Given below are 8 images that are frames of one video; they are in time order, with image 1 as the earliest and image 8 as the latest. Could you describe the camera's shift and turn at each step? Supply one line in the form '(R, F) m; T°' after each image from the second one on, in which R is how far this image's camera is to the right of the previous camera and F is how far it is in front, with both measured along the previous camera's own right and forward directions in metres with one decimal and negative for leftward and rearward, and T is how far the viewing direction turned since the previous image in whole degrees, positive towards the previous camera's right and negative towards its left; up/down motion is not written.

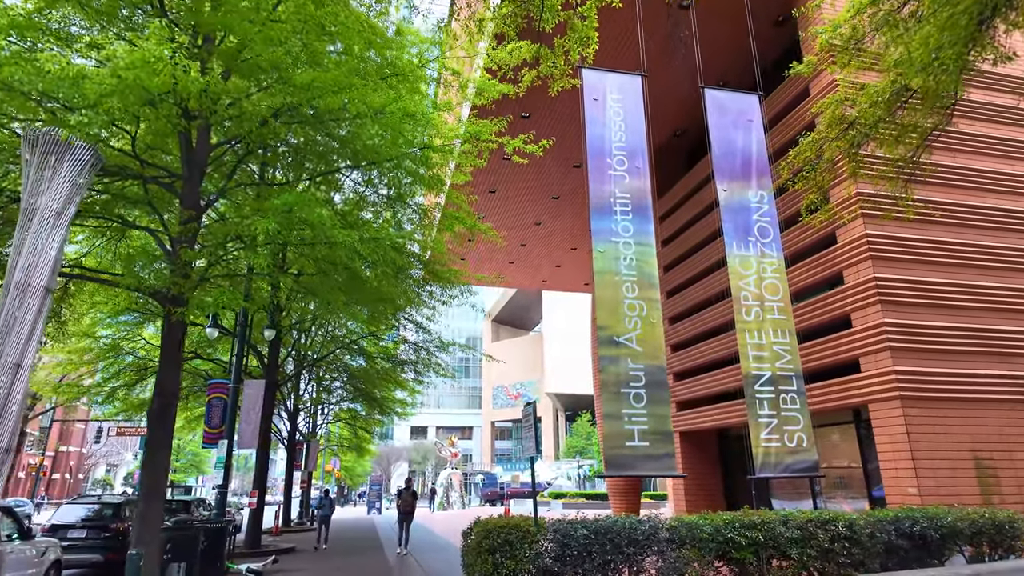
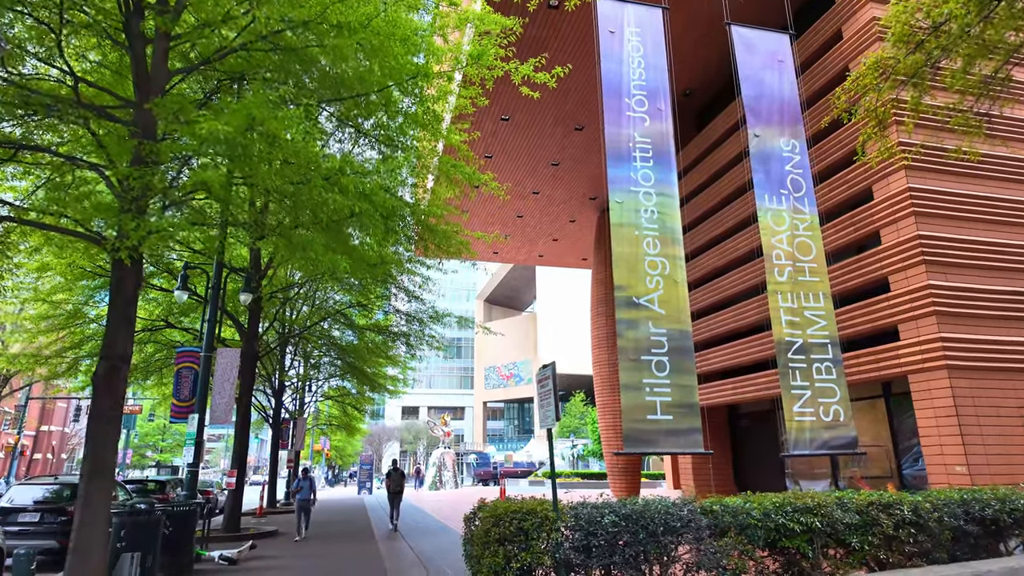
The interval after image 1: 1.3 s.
(-0.2, +1.3) m; +1°
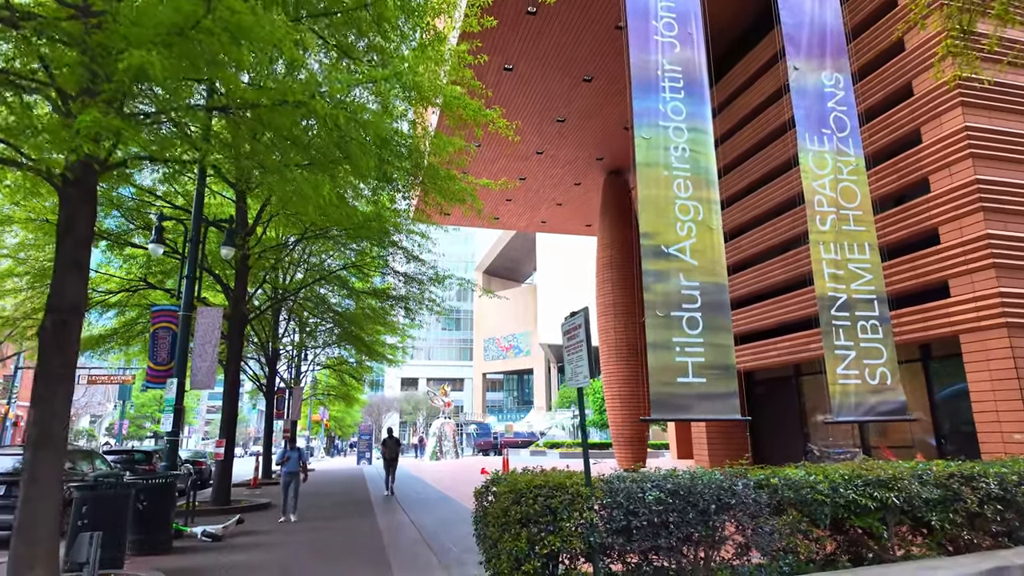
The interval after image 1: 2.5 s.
(-0.2, +1.1) m; 0°
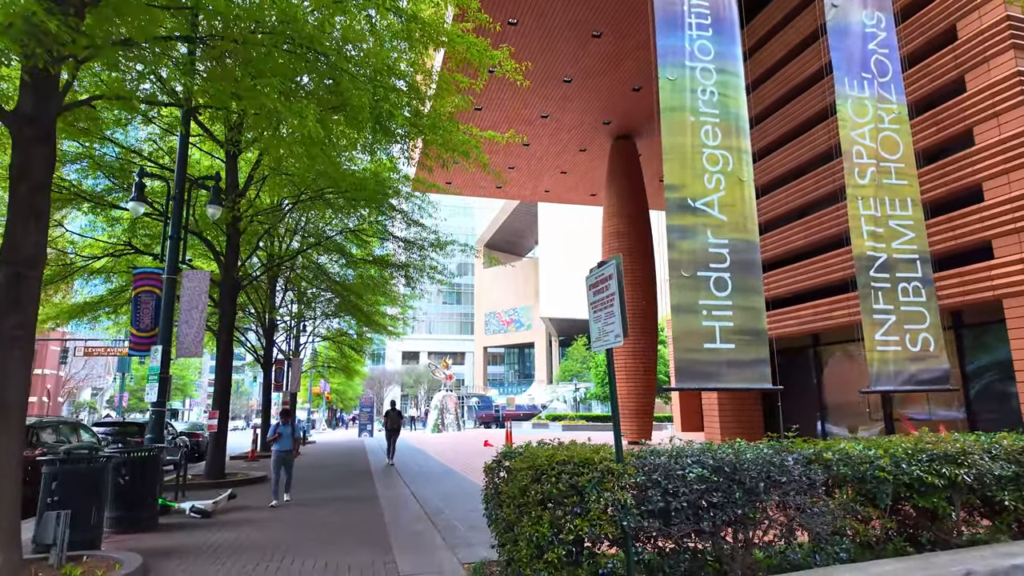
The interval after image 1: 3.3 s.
(-0.1, +0.7) m; 0°
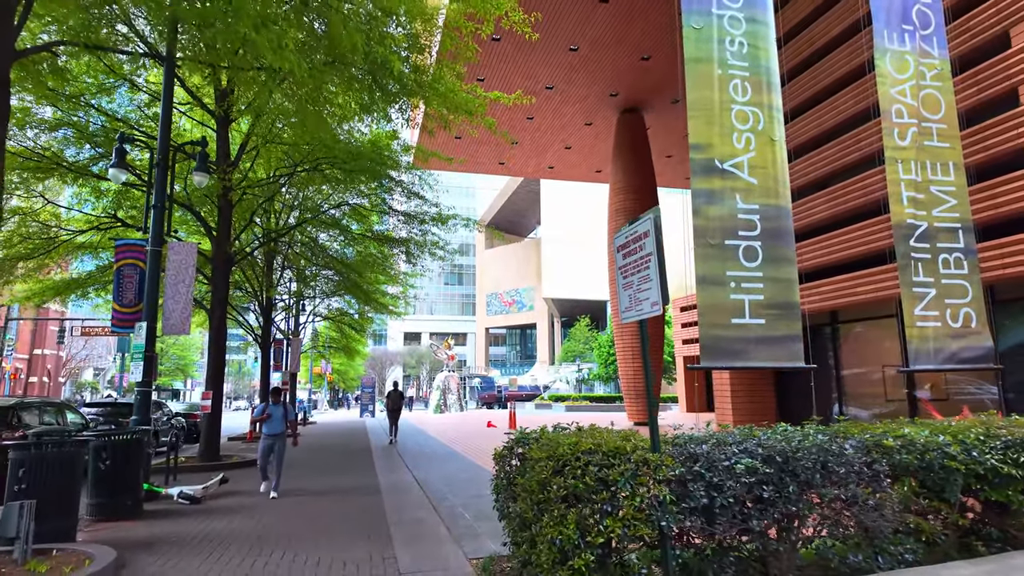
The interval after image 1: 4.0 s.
(-0.1, +0.6) m; 0°
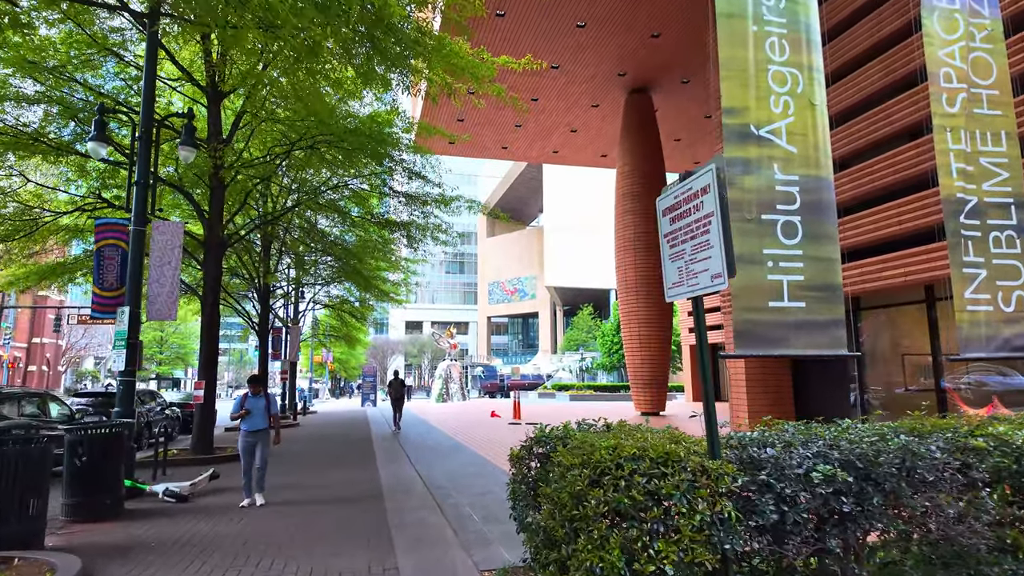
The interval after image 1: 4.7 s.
(-0.1, +0.6) m; 0°
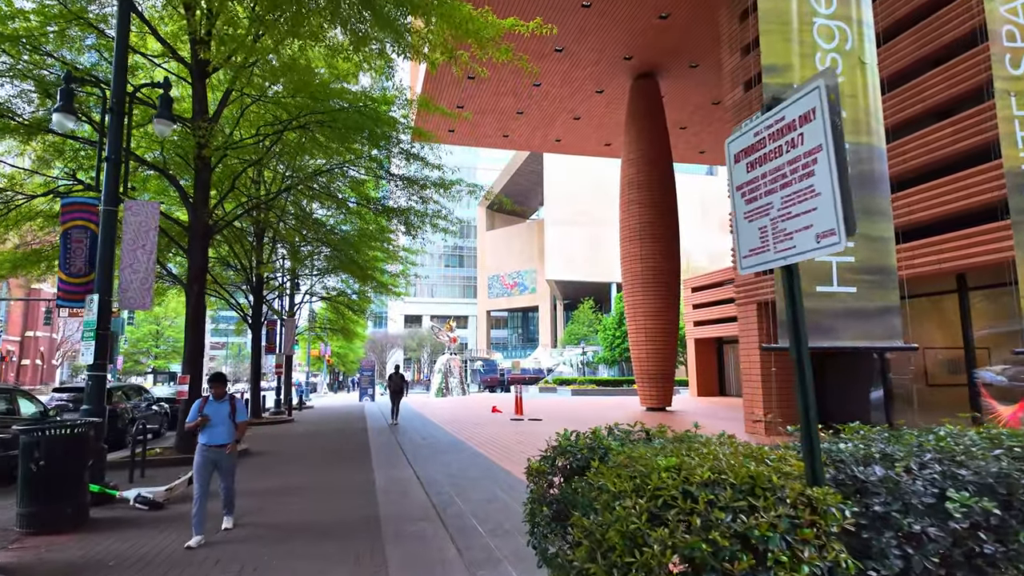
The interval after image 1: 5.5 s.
(-0.1, +0.8) m; 0°
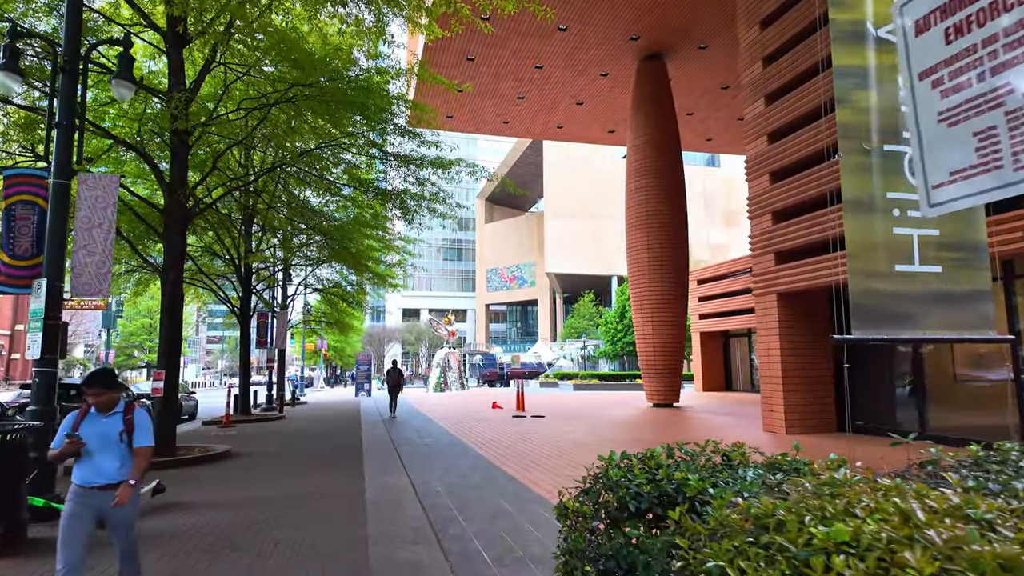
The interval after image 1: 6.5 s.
(-0.1, +0.9) m; 0°
